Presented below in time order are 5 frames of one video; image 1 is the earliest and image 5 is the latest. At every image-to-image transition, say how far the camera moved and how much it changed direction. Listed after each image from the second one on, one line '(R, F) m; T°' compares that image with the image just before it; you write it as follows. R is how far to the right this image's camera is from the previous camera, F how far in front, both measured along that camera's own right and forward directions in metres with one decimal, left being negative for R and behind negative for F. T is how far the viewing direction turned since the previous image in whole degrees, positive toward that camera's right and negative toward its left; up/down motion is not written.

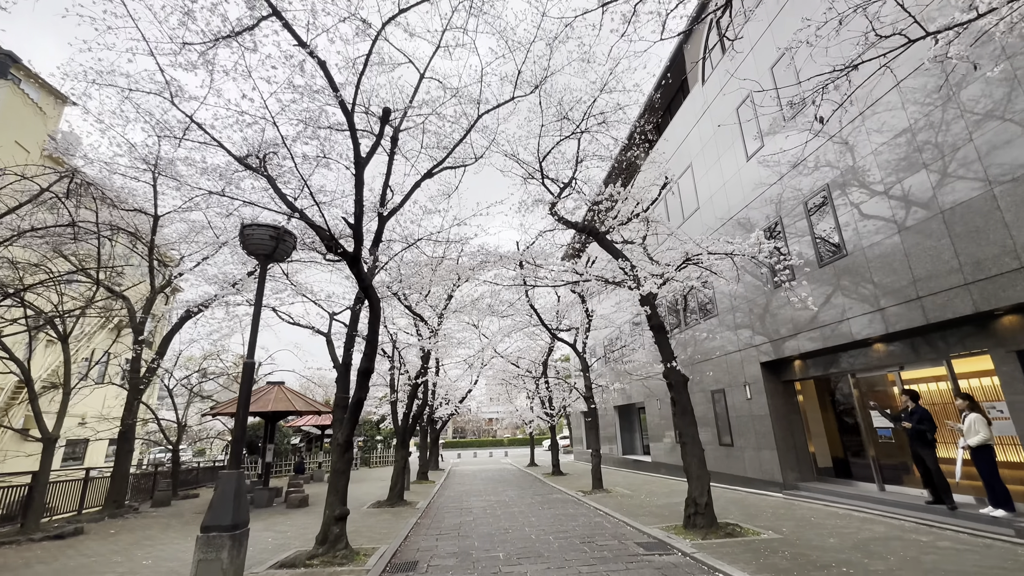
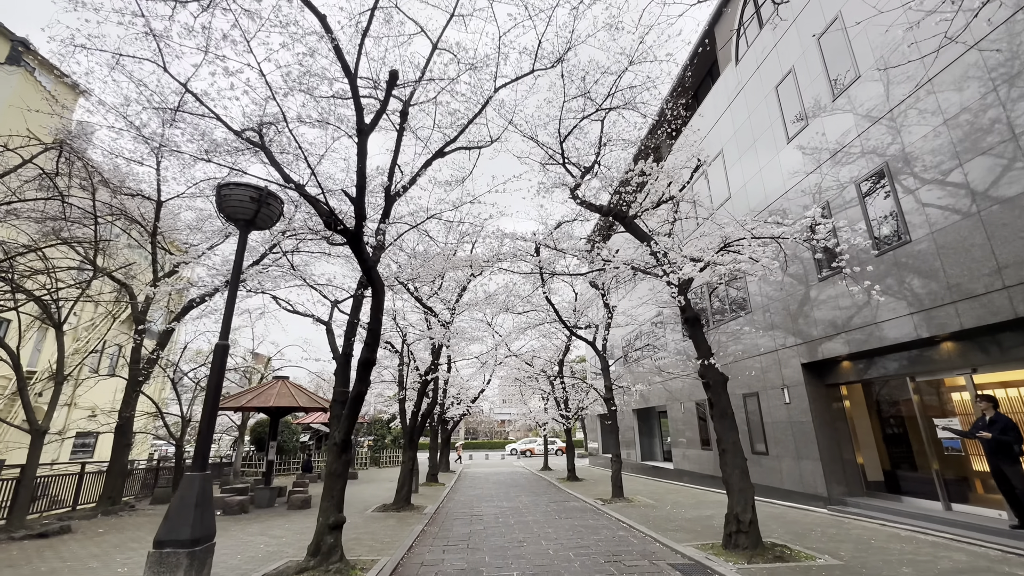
(-0.1, +0.7) m; -2°
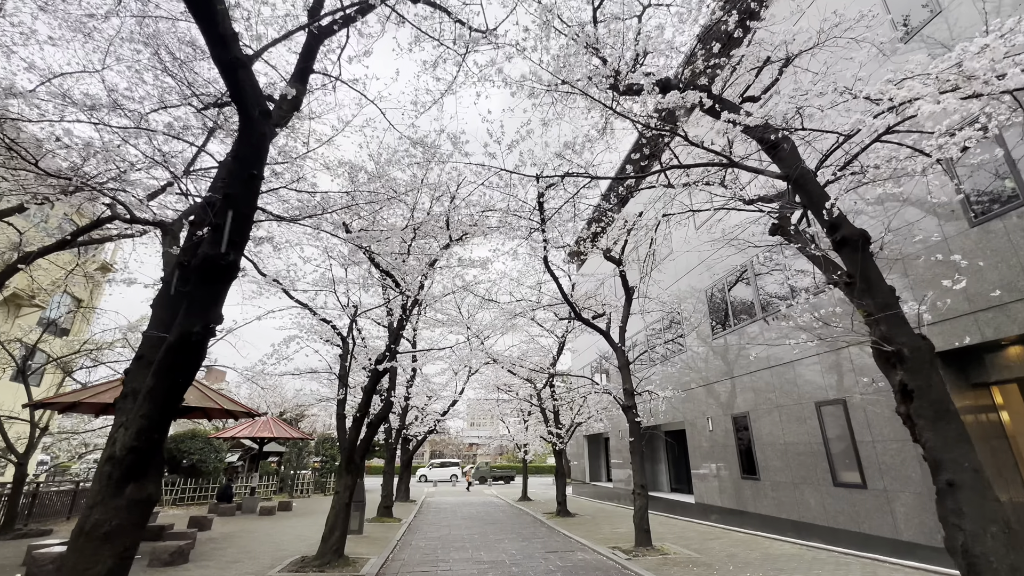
(-0.3, +3.3) m; +3°
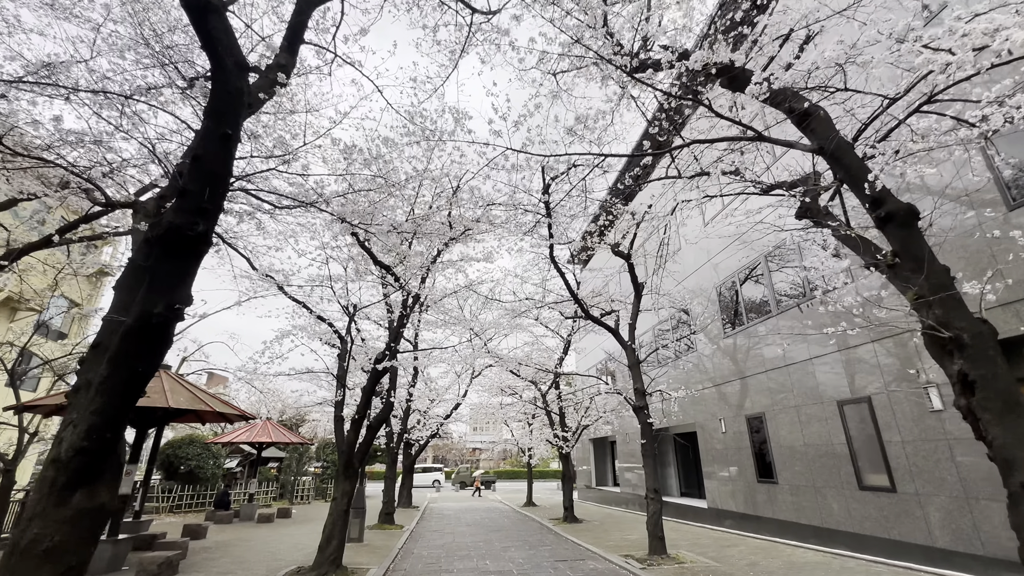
(-0.1, +0.4) m; 0°
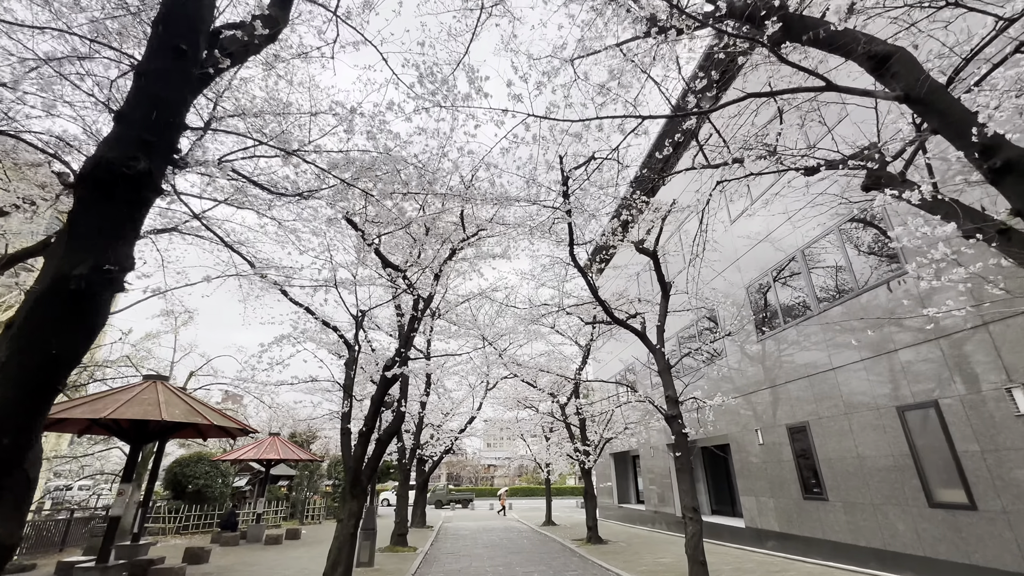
(-0.1, +0.6) m; -1°
